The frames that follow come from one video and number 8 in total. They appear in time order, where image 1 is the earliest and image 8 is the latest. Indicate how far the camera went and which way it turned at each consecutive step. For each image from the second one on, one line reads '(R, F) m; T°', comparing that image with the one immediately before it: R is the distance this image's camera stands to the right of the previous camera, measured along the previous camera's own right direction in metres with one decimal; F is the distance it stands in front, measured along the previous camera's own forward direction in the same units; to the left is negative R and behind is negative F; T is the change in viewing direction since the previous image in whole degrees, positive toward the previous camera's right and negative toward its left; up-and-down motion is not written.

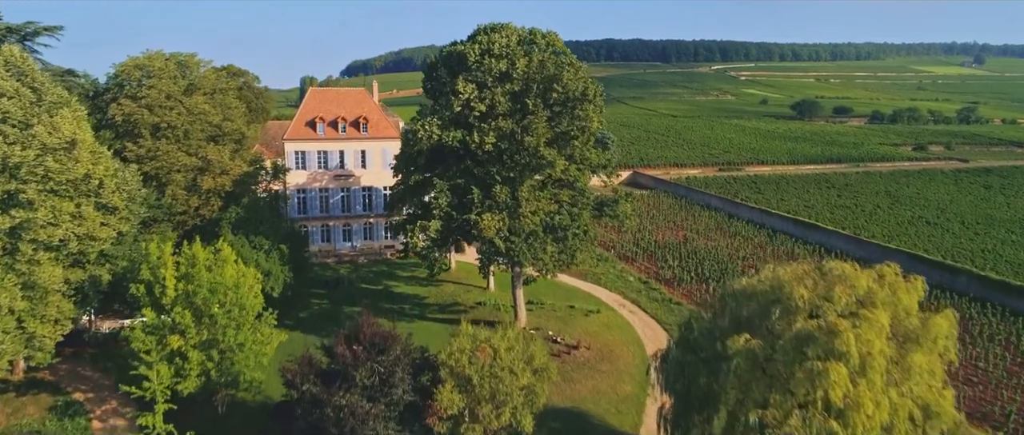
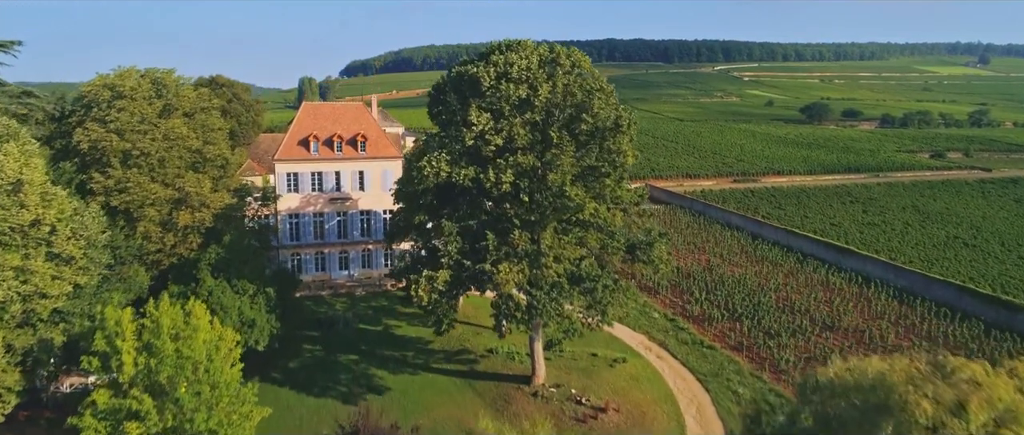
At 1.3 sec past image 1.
(-0.7, +3.9) m; 0°
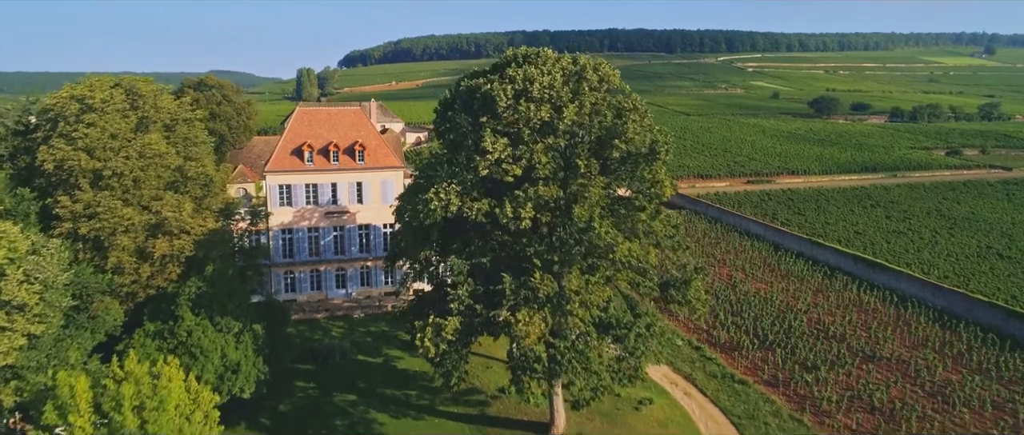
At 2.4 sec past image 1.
(-0.6, +3.2) m; 0°
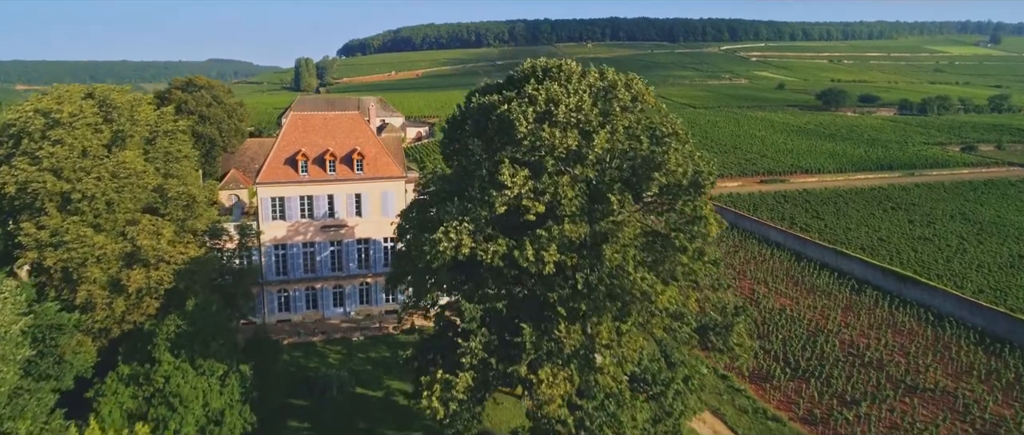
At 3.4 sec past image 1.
(-0.6, +2.8) m; 0°
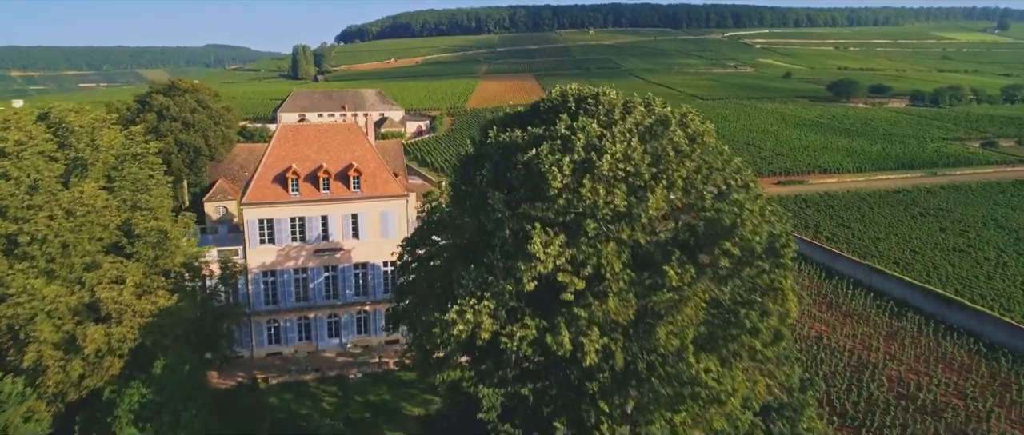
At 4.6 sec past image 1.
(-0.7, +3.6) m; 0°
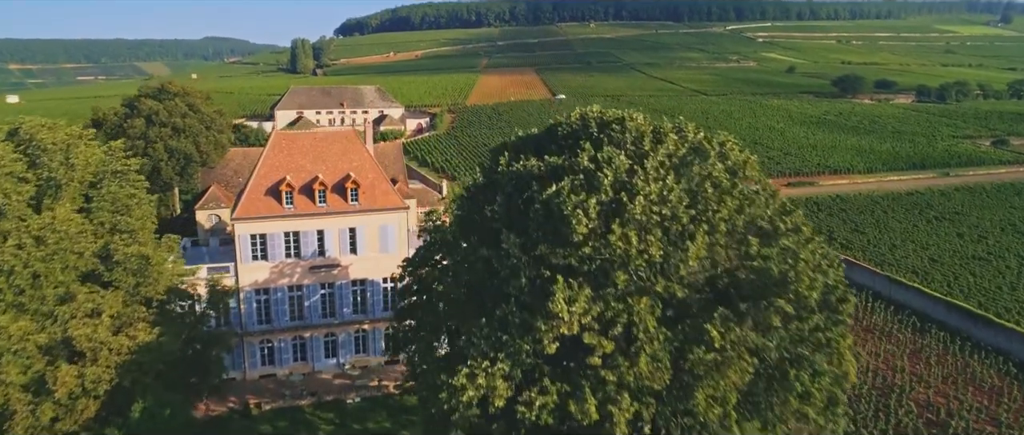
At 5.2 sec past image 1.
(-0.3, +1.9) m; 0°
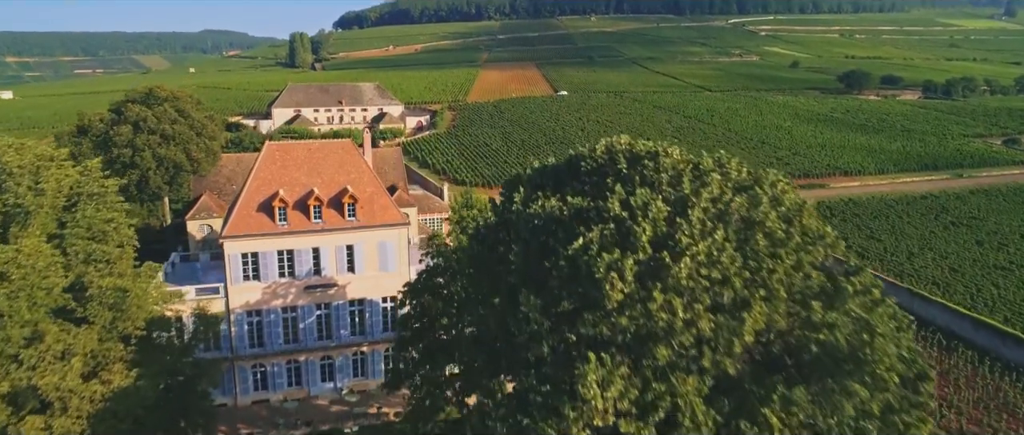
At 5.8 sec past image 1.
(-0.3, +1.9) m; 0°
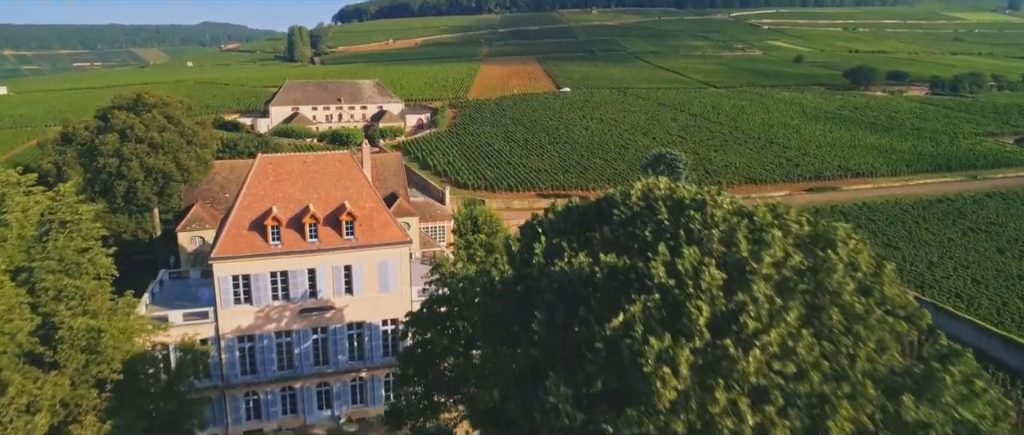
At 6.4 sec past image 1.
(-0.4, +1.9) m; 0°
